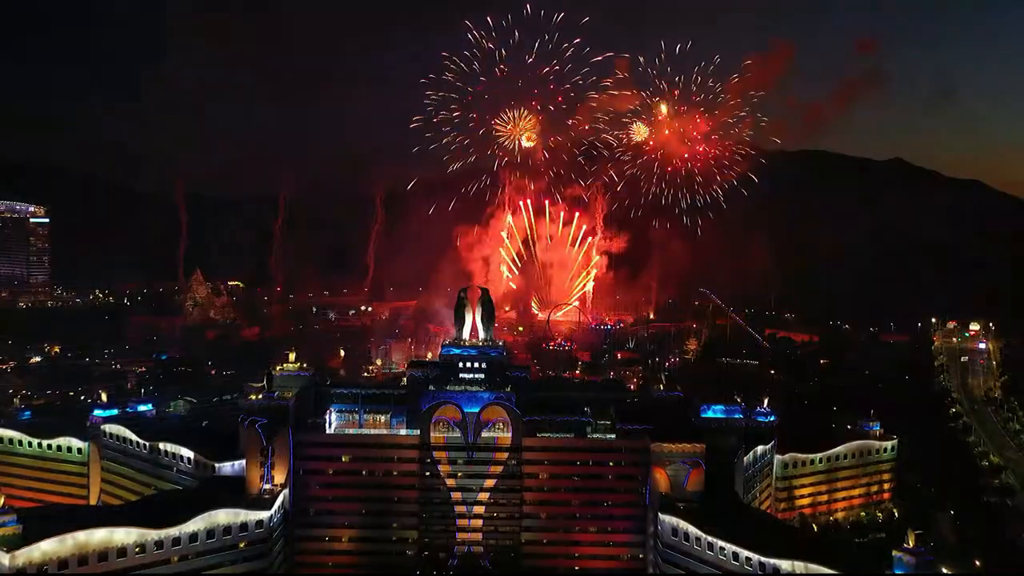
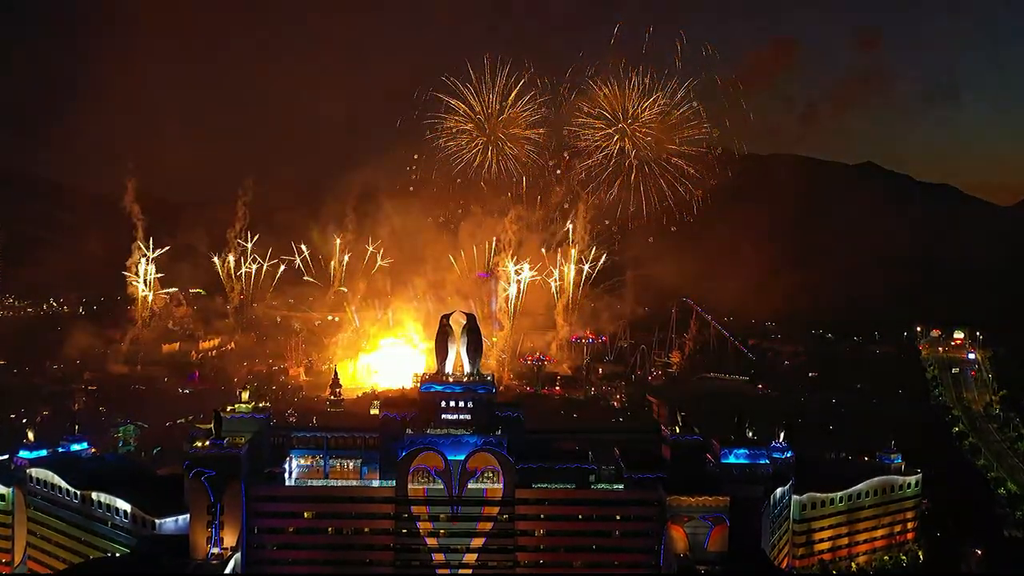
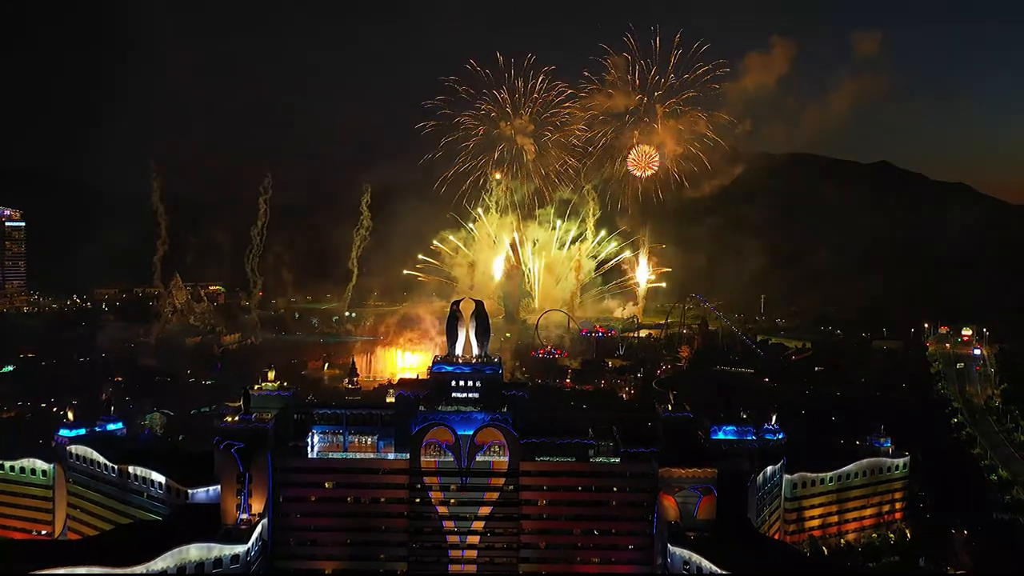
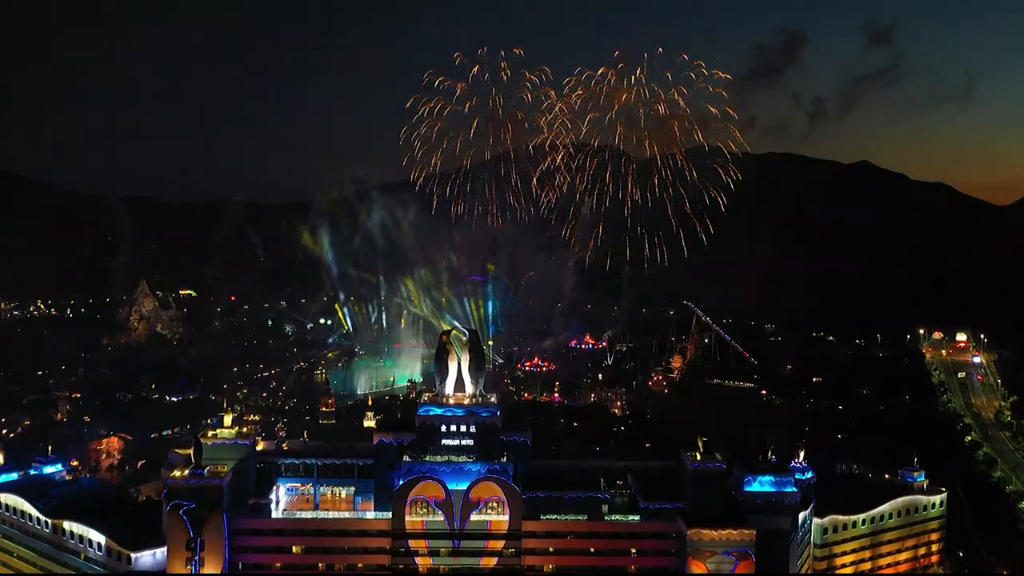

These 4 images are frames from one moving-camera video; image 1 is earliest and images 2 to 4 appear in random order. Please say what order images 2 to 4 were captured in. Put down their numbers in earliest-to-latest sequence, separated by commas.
3, 2, 4
